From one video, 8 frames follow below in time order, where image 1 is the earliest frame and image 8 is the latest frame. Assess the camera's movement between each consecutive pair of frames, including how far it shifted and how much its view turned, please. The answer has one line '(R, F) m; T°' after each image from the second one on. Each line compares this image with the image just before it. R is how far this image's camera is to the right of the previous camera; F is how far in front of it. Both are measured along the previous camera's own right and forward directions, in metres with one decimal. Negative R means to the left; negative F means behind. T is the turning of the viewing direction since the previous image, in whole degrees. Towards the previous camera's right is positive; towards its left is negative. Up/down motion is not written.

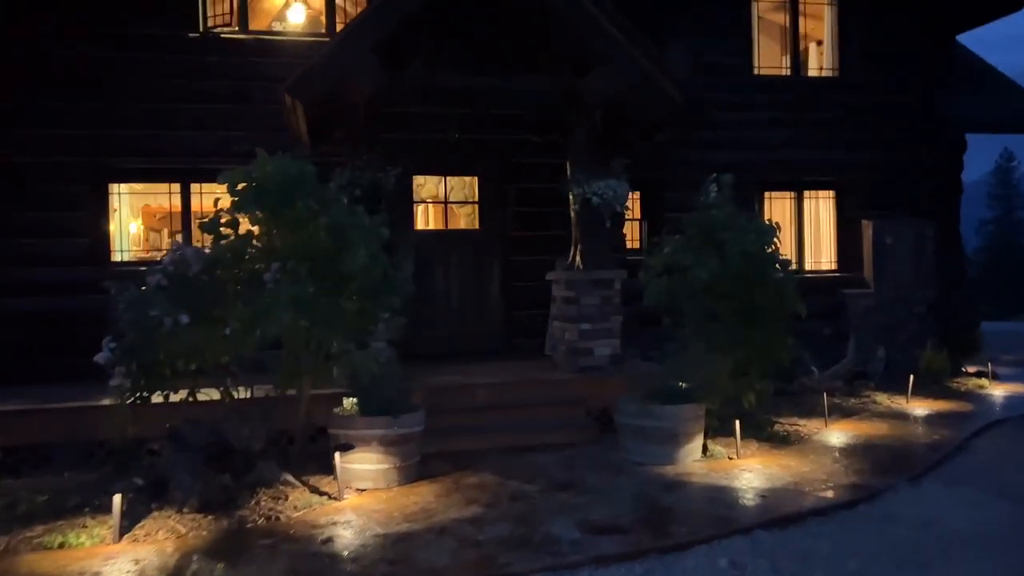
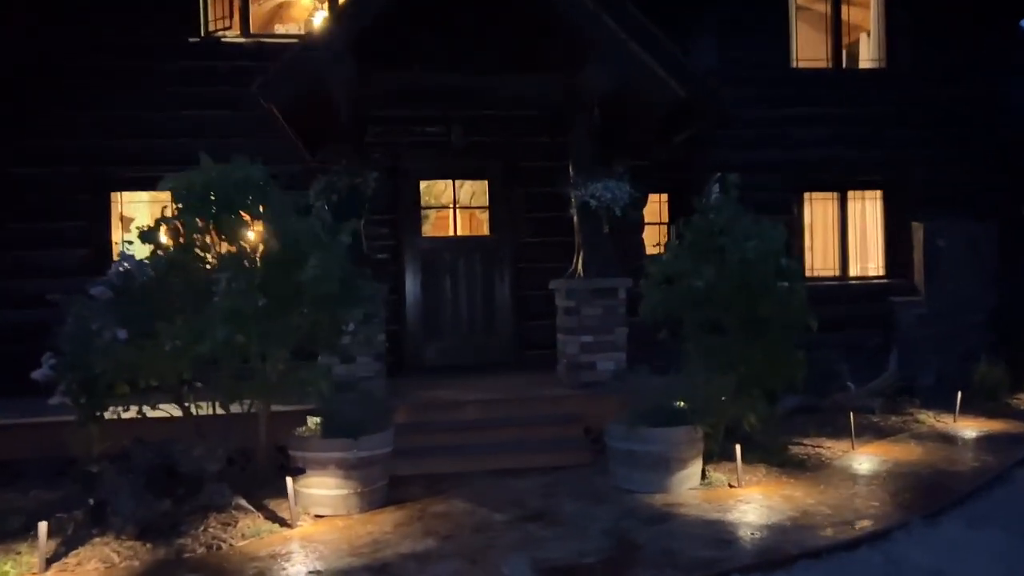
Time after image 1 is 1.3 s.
(+0.7, +0.6) m; -5°
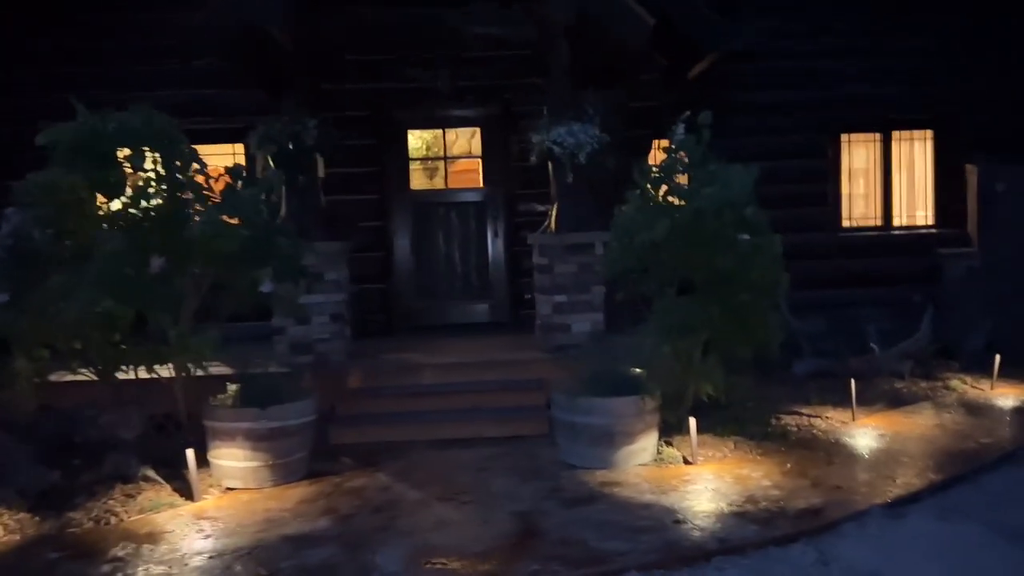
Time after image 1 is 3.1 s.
(+1.2, +0.7) m; -6°
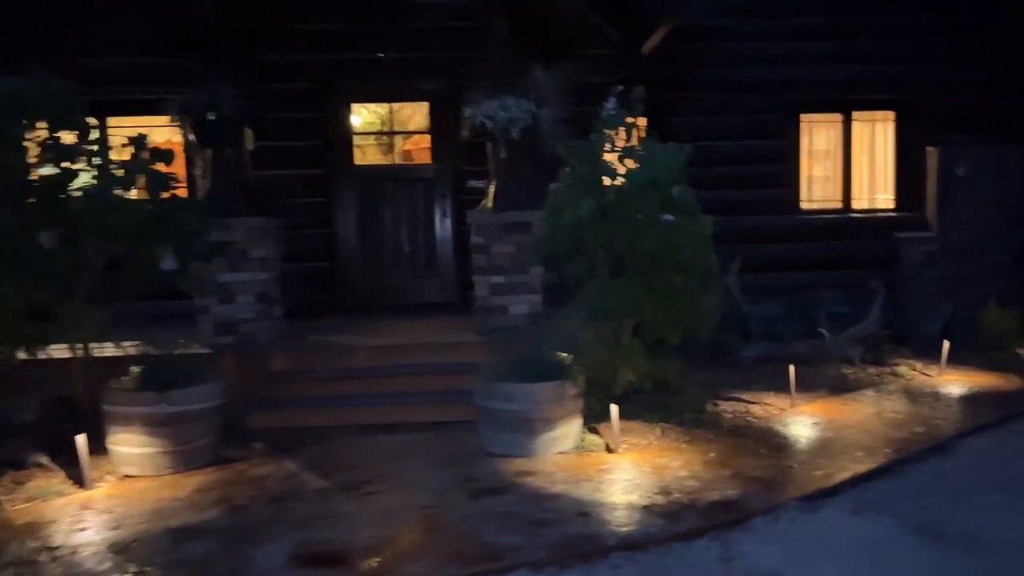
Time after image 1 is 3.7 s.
(+0.5, +0.3) m; +1°
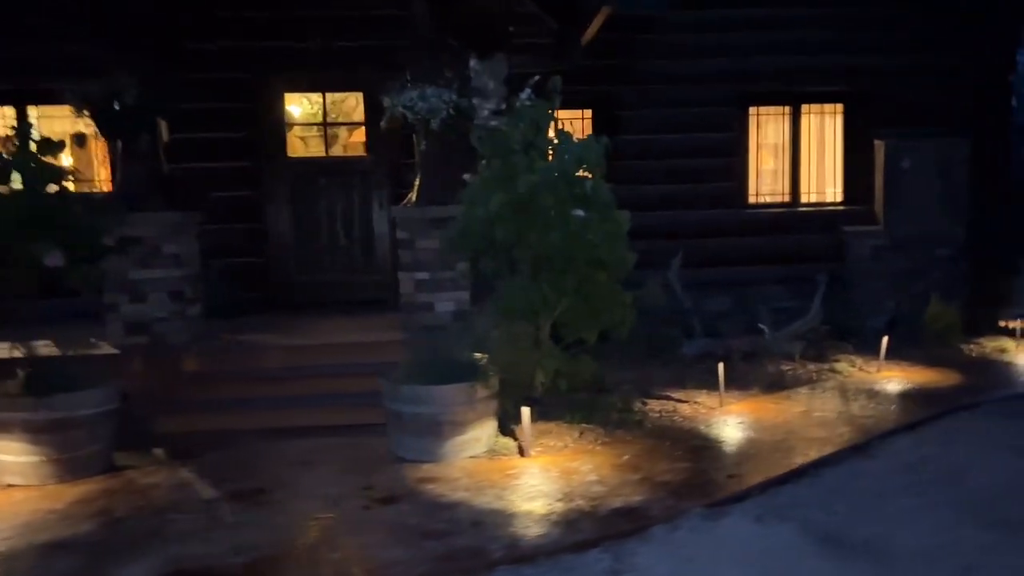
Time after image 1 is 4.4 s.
(+0.5, +0.2) m; +2°
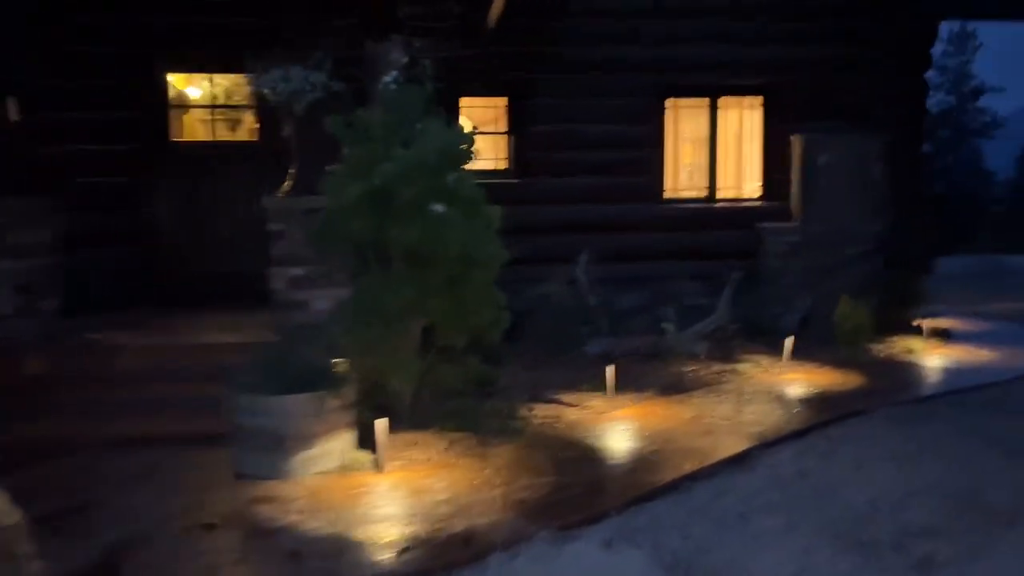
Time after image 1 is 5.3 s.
(+0.6, +0.4) m; +3°
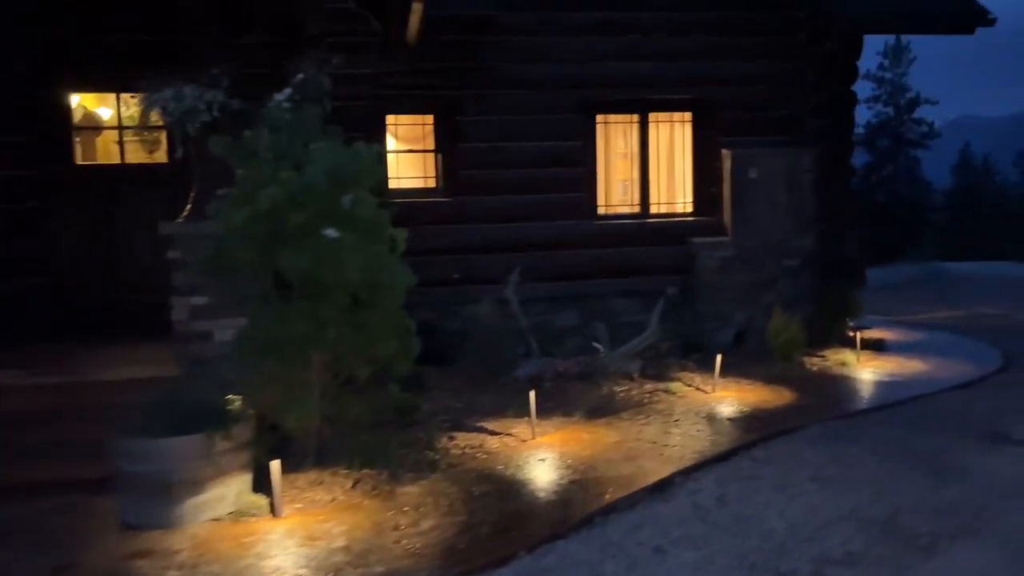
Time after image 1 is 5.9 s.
(+0.3, +0.2) m; +3°
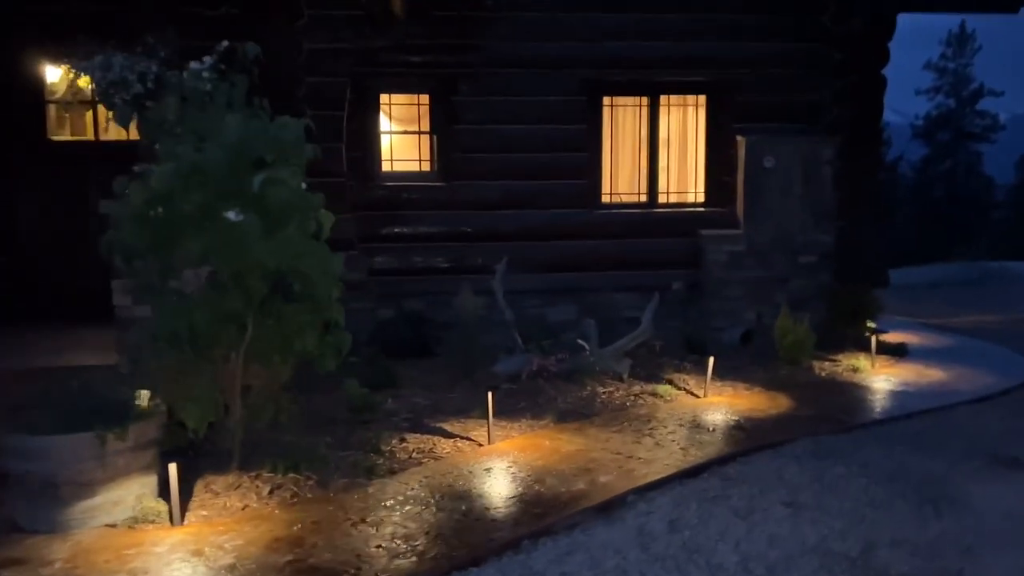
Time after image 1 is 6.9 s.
(+0.6, +0.5) m; -3°
